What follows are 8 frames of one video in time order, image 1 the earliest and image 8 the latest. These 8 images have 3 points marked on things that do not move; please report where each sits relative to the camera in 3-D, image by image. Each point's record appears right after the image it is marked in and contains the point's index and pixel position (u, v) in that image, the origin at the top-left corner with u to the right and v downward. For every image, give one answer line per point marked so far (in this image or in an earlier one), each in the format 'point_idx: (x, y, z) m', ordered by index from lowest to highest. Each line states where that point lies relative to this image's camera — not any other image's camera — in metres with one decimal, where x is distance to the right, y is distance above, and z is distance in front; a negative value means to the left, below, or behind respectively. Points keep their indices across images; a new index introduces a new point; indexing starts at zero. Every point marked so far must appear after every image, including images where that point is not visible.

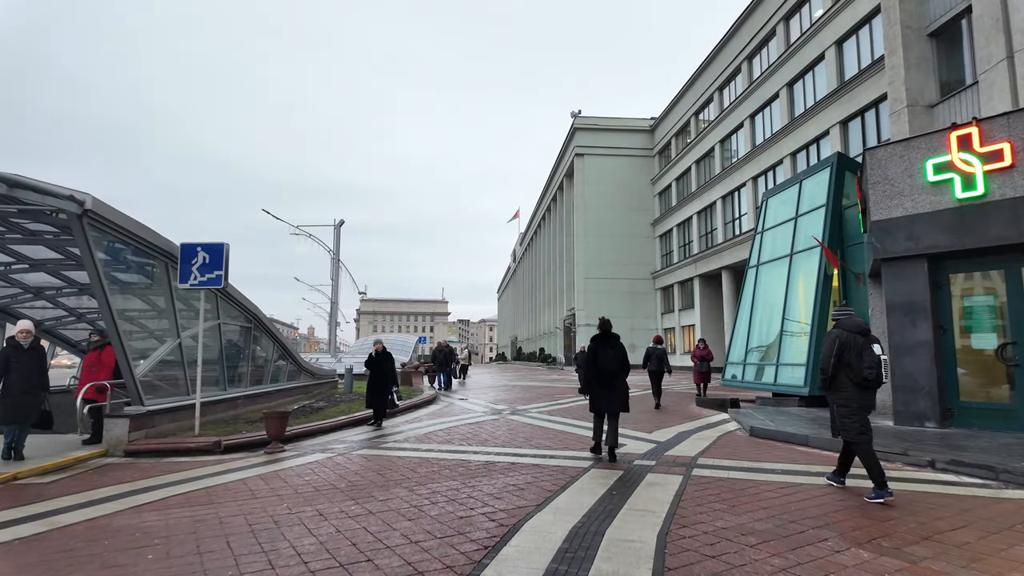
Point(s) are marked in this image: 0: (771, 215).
0: (+7.0, +2.0, +15.5) m
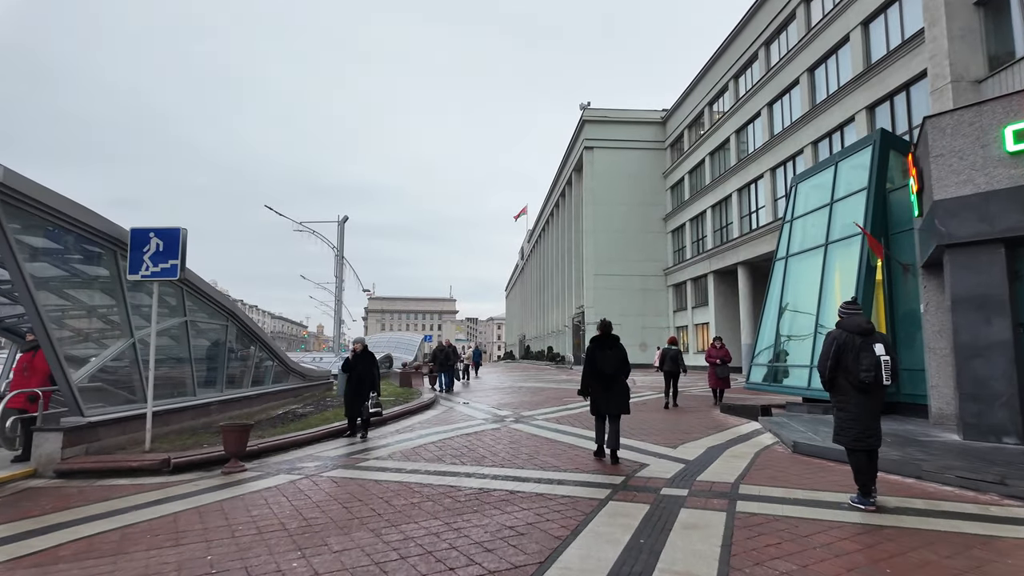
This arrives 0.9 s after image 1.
0: (+7.1, +2.1, +14.1) m
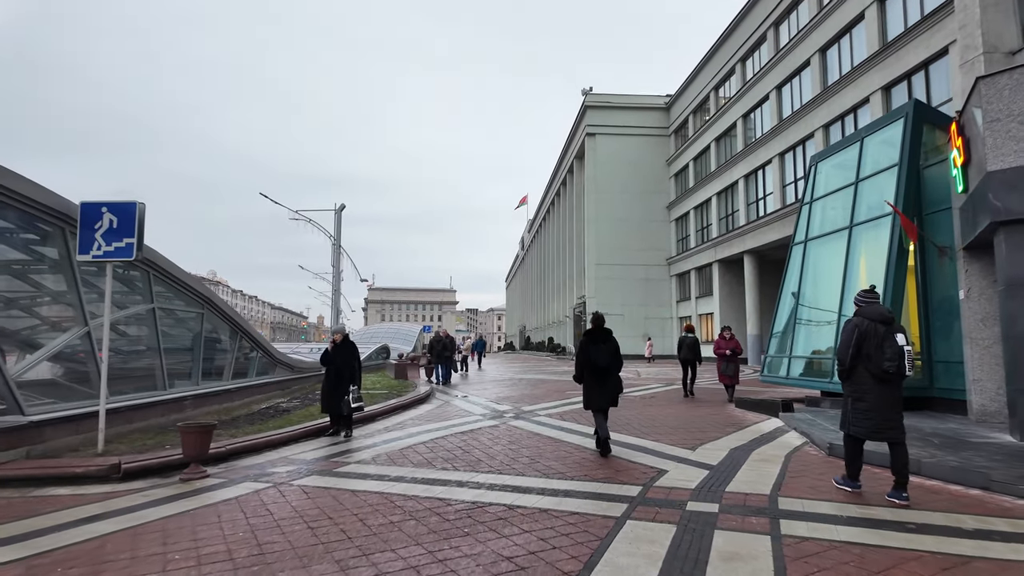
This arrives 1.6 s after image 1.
0: (+7.1, +2.4, +13.2) m
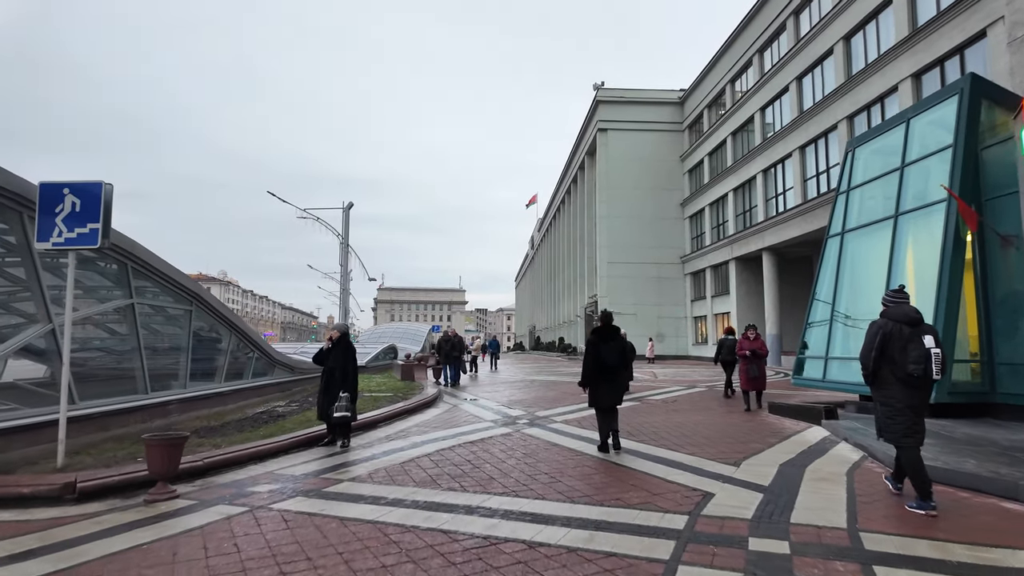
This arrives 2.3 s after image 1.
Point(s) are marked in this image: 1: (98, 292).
0: (+7.4, +2.5, +12.2) m
1: (-5.9, -0.1, +8.2) m
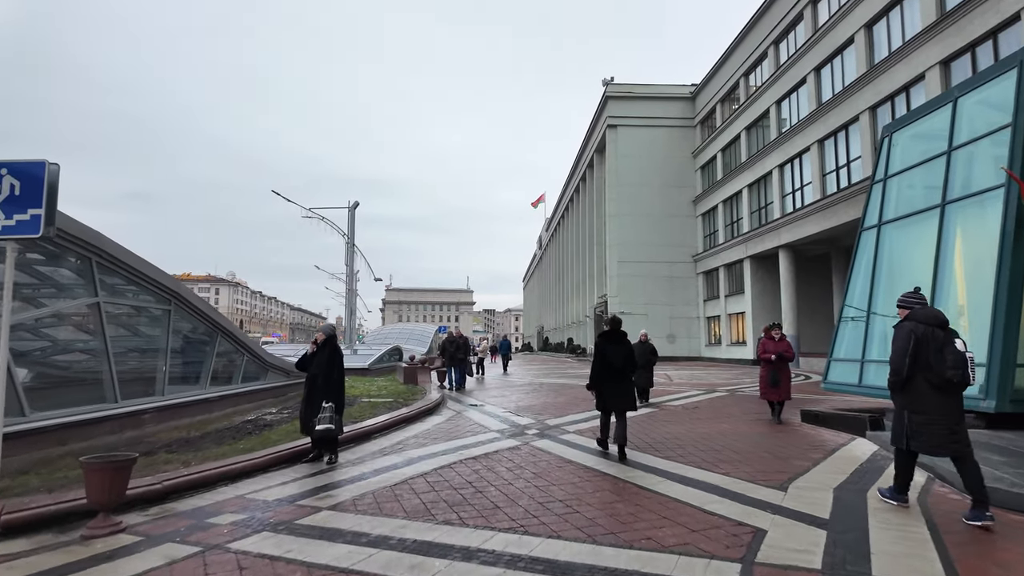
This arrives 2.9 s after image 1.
0: (+7.5, +2.6, +11.3) m
1: (-5.8, 0.0, +7.4) m
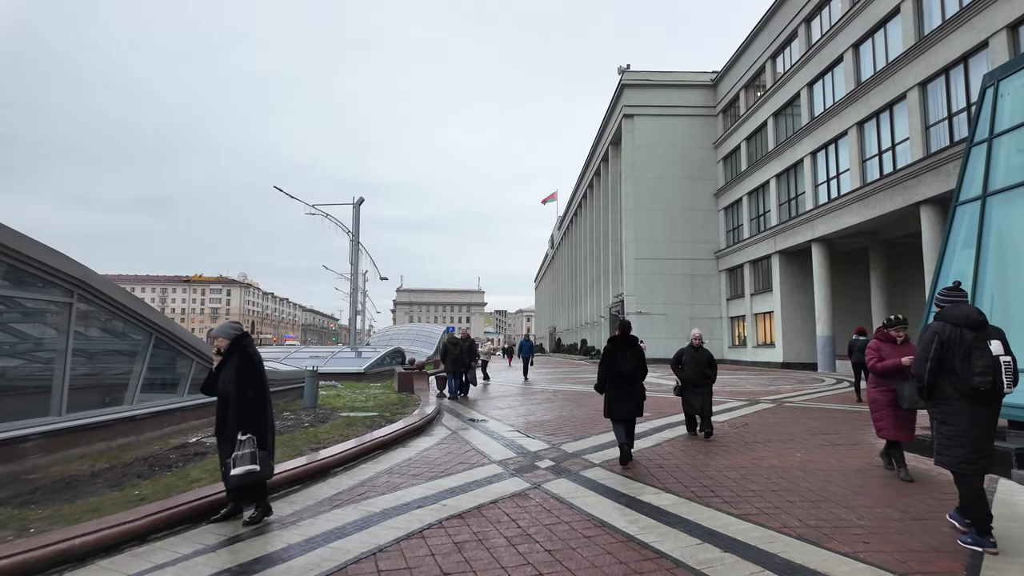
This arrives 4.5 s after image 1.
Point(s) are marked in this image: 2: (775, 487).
0: (+7.6, +2.7, +9.0) m
1: (-5.7, +0.1, +5.4) m
2: (+2.5, -1.9, +5.4) m
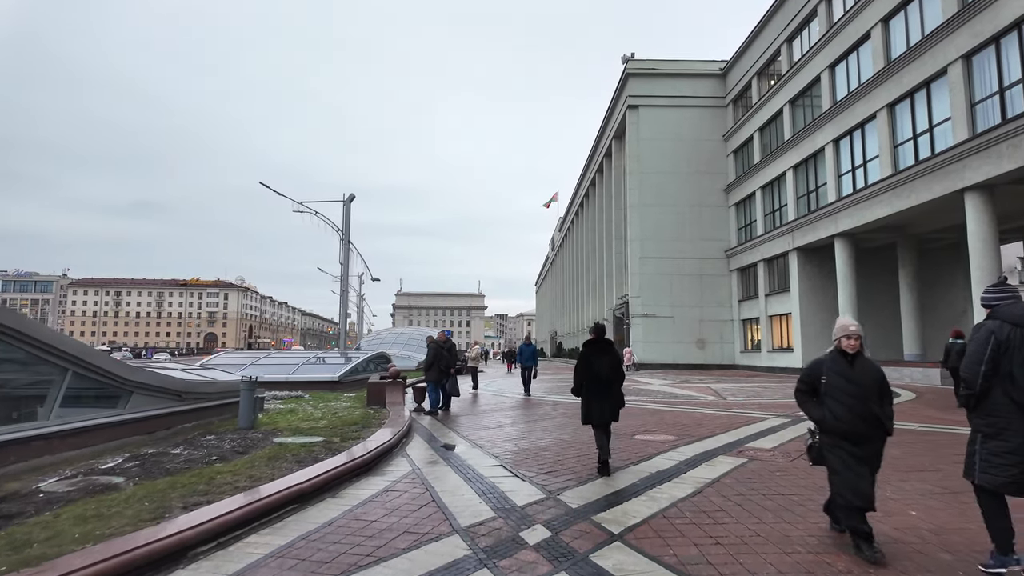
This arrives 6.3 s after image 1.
0: (+7.4, +2.9, +6.6) m
1: (-5.9, +0.3, +3.1) m
2: (+2.3, -1.7, +3.0) m
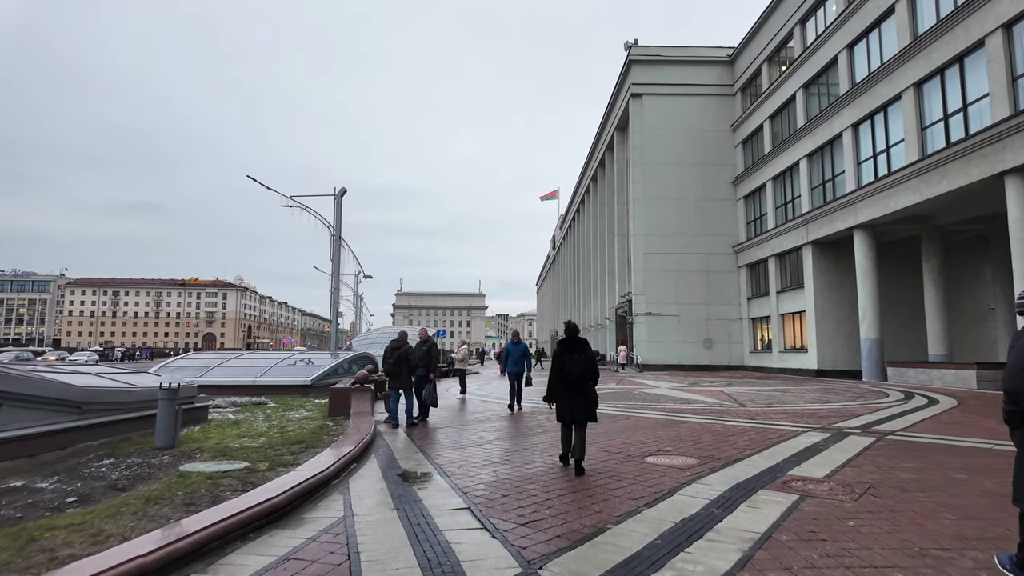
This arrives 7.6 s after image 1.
0: (+7.2, +3.1, +4.8) m
1: (-6.2, +0.5, +1.3) m
2: (+2.1, -1.5, +1.2) m
